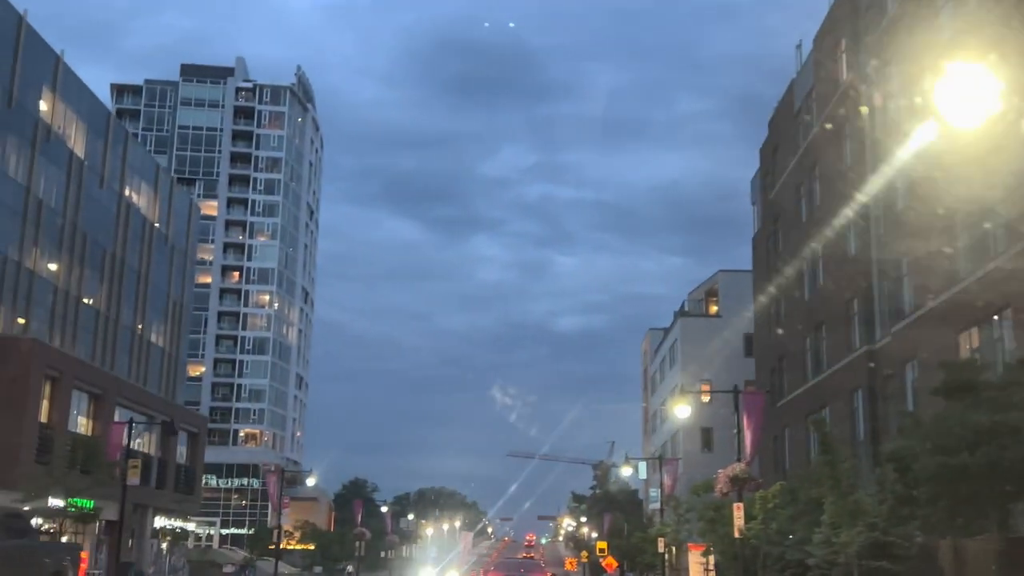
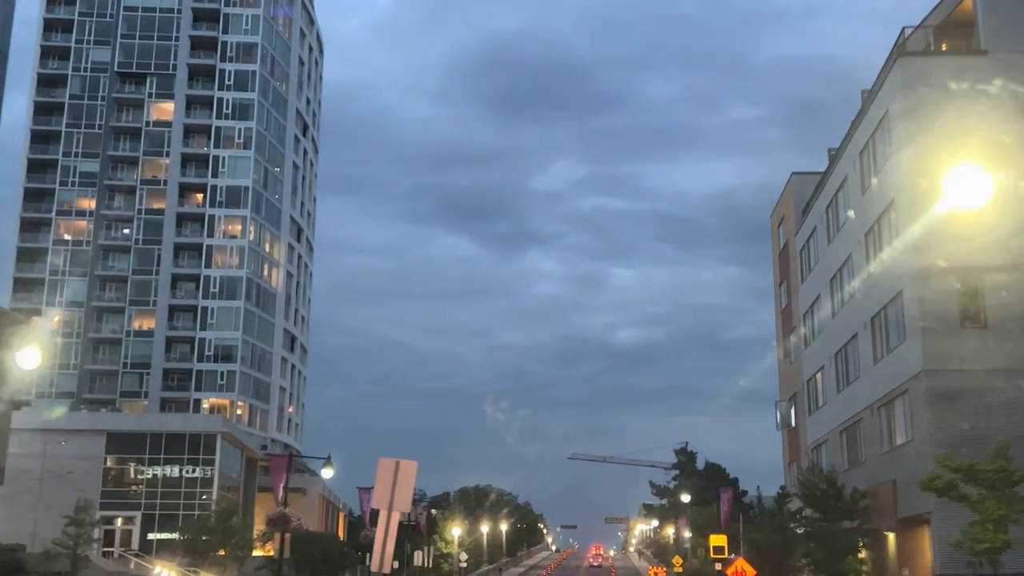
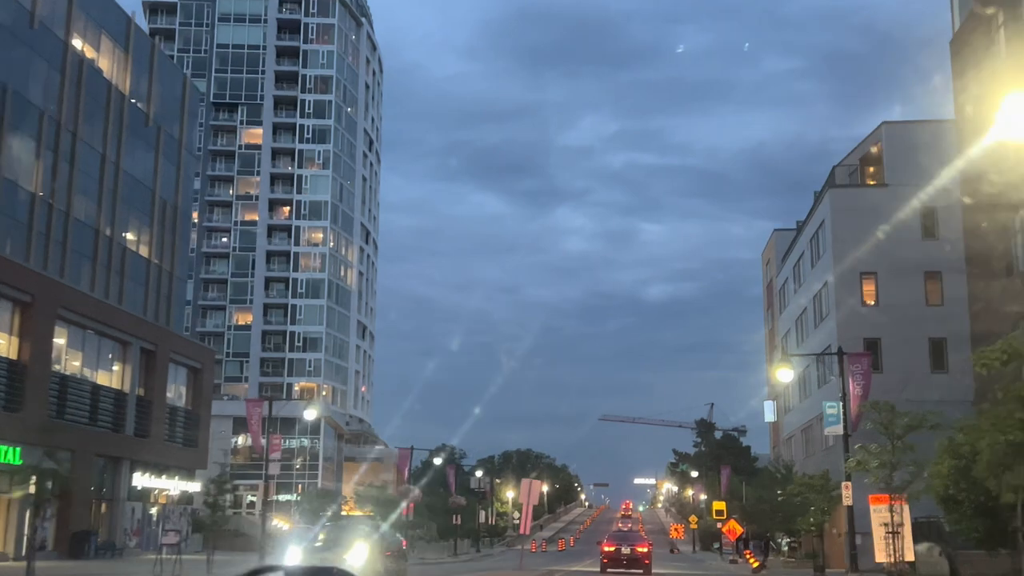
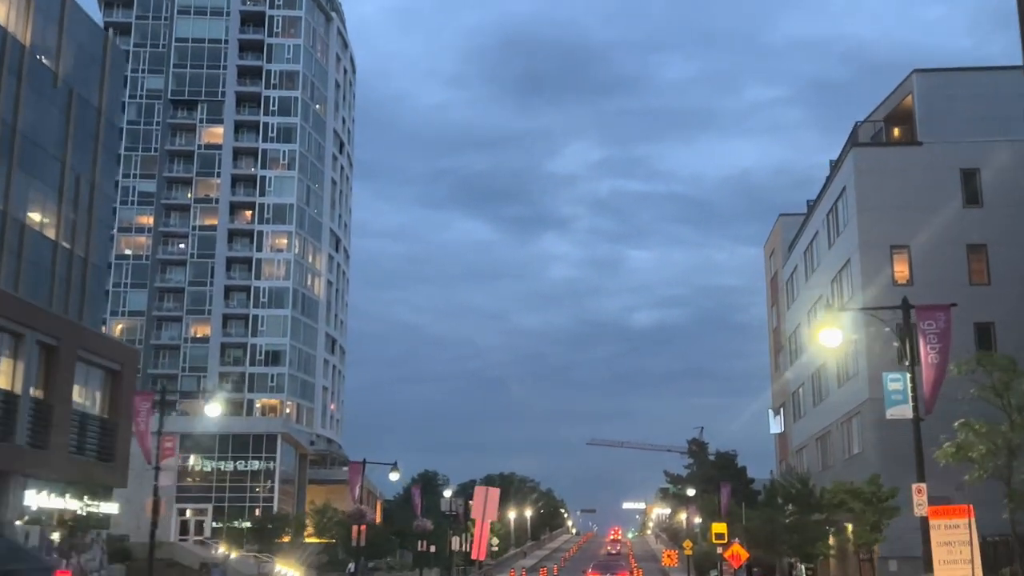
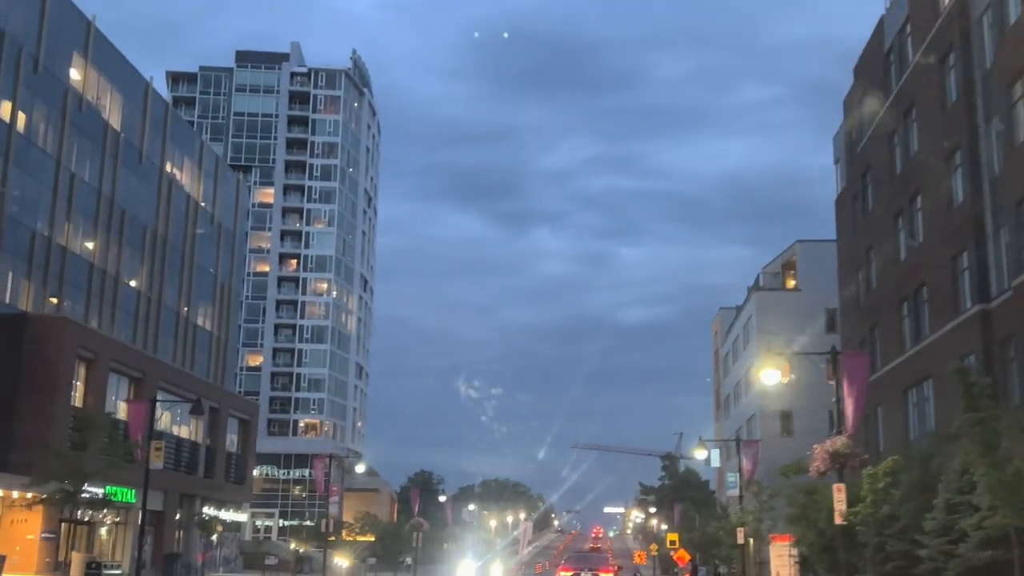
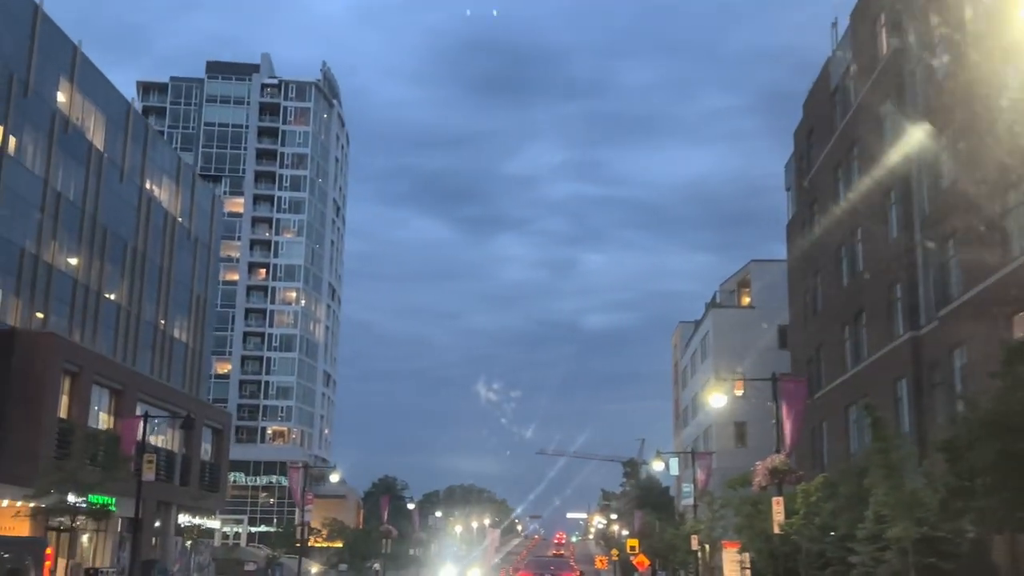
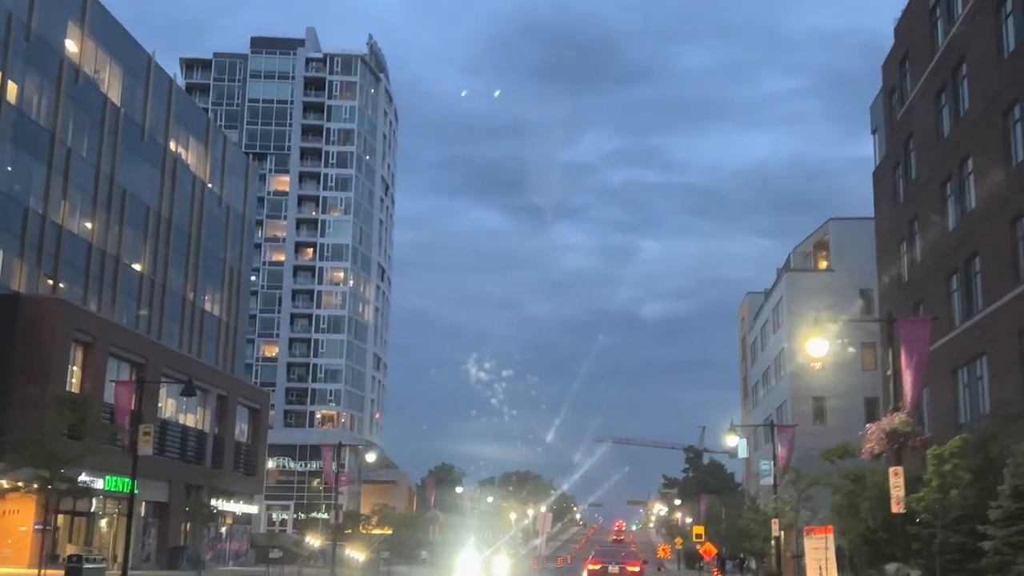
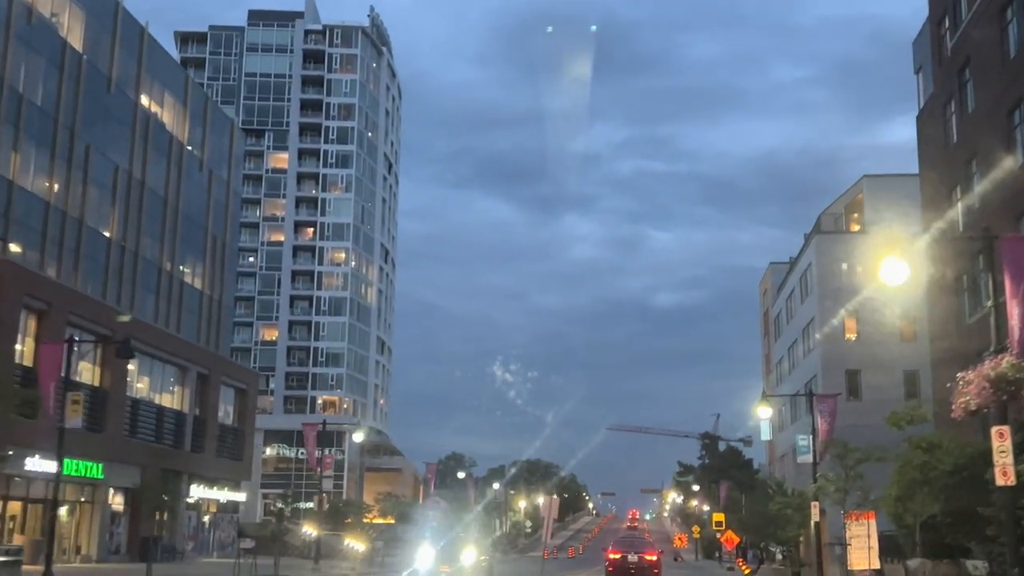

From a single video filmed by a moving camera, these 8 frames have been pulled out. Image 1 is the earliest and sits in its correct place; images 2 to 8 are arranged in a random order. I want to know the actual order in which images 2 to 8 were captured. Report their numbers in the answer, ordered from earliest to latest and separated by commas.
6, 5, 7, 8, 3, 4, 2
